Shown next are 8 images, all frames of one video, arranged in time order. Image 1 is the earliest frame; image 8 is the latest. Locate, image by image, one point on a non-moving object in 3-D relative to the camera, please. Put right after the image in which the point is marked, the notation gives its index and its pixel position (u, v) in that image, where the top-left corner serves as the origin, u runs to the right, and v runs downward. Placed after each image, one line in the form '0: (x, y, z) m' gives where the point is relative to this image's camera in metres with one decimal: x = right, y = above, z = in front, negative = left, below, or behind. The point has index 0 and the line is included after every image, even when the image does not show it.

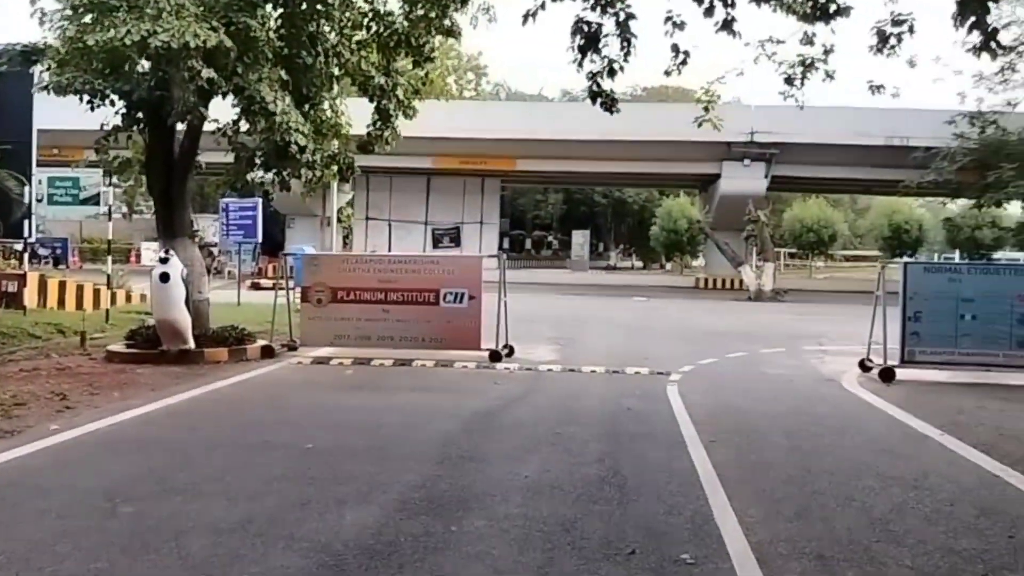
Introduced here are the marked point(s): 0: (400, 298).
0: (-1.4, -0.1, +14.2) m
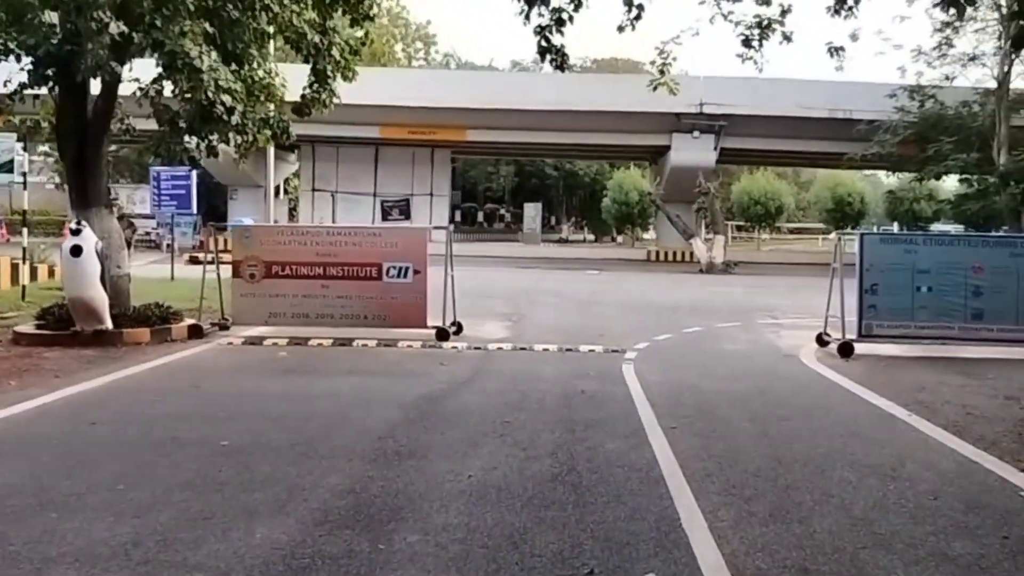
0: (-2.0, +0.2, +13.3) m
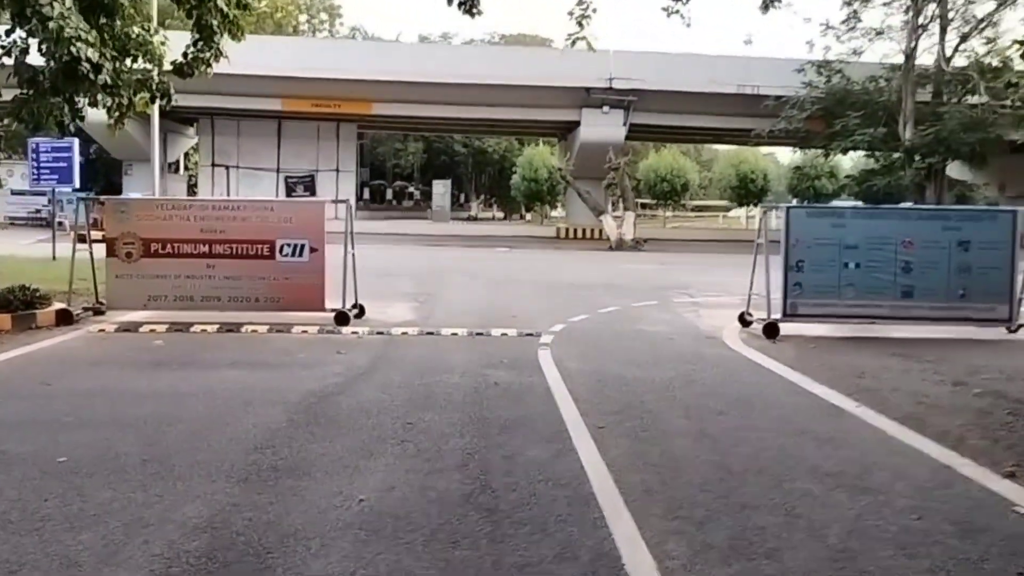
0: (-3.0, +0.4, +12.0) m
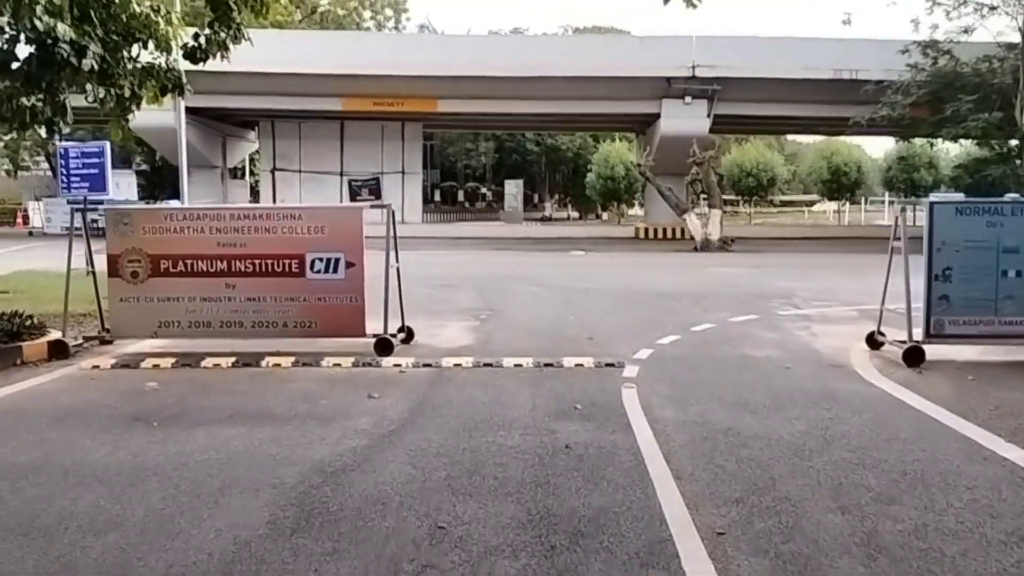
0: (-2.4, +0.2, +10.1) m
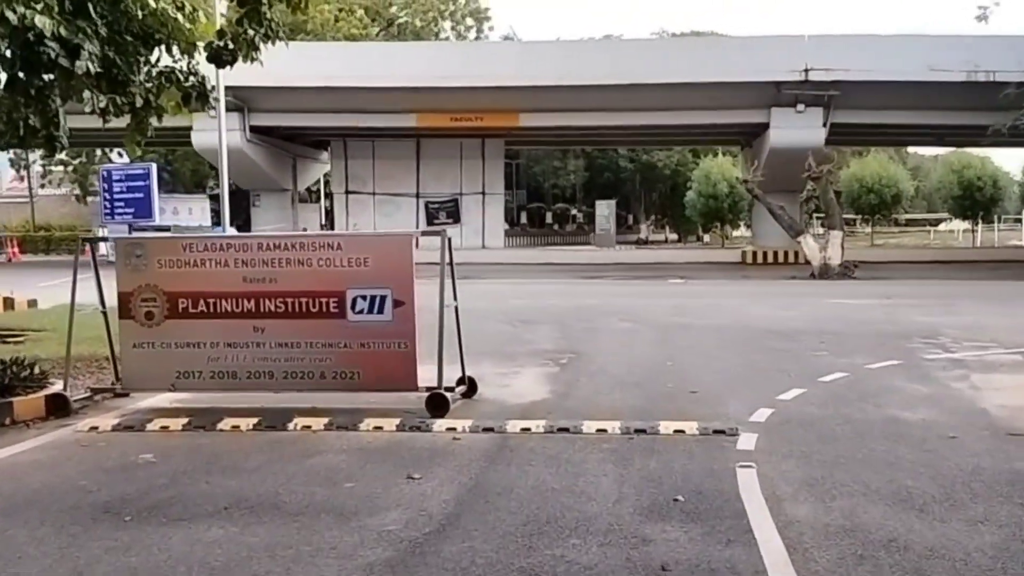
0: (-1.7, -0.1, +8.5) m
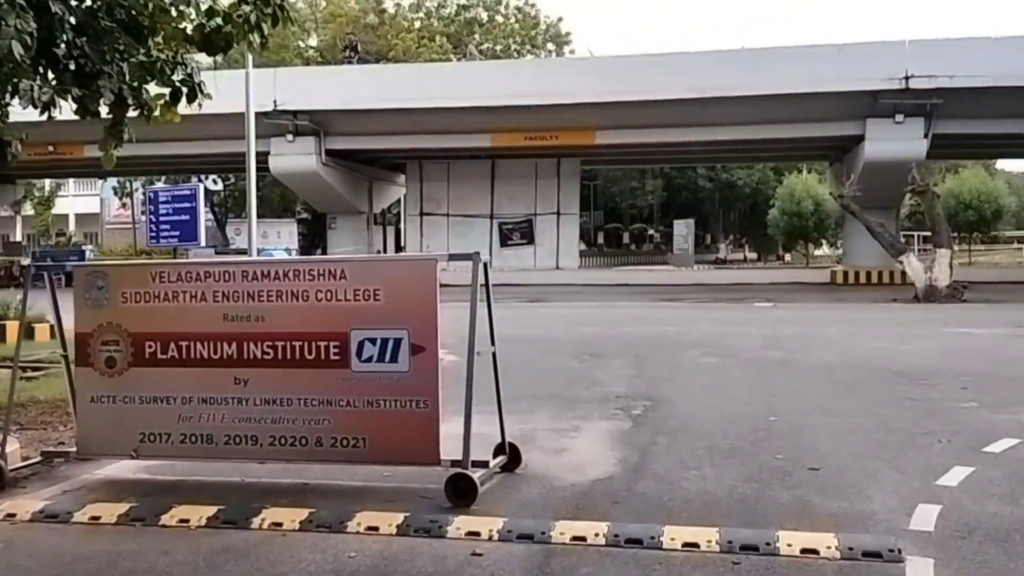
0: (-1.4, -0.4, +6.6) m
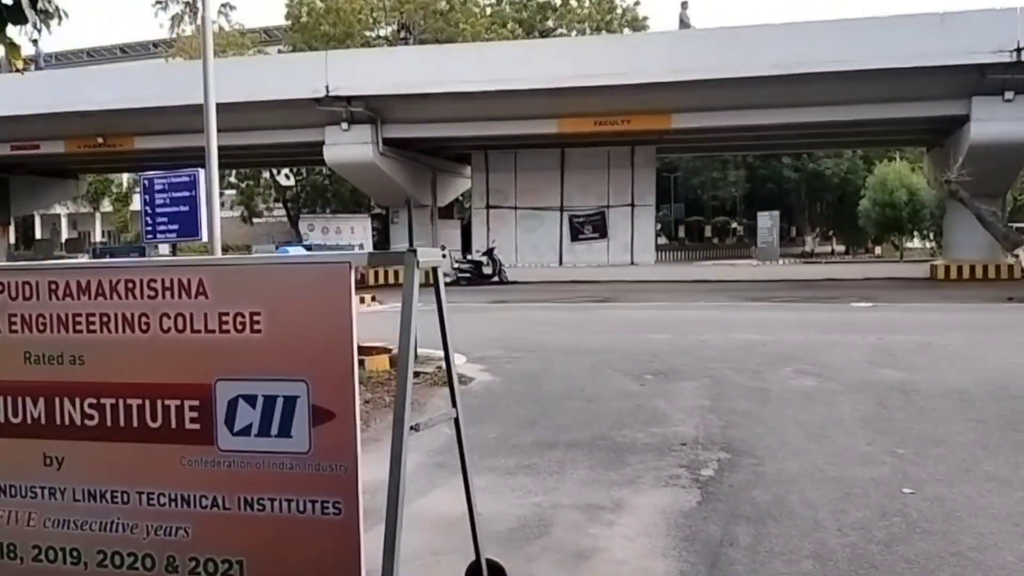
0: (-1.5, -0.4, +4.0) m
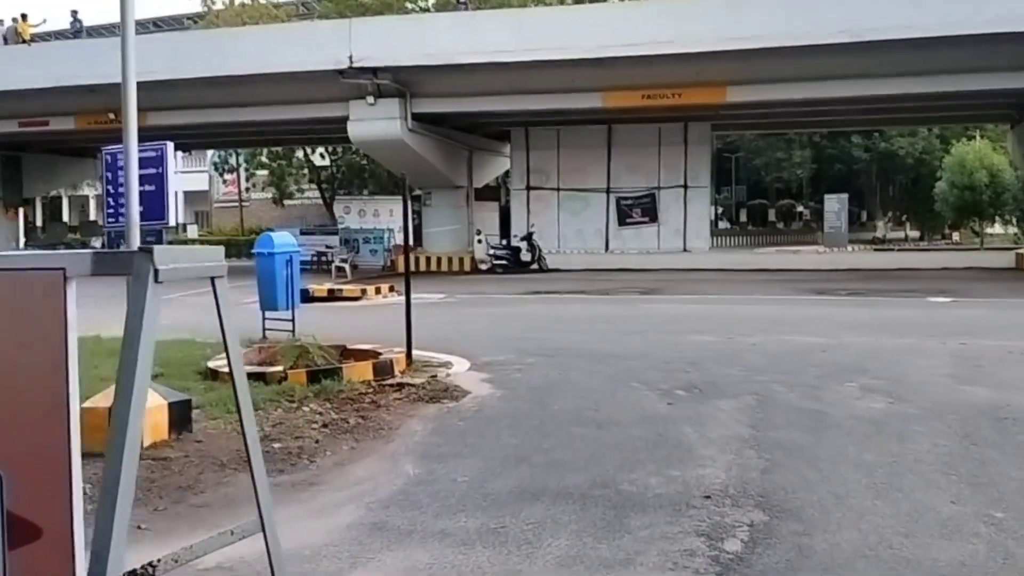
0: (-1.8, -0.5, +2.5) m
